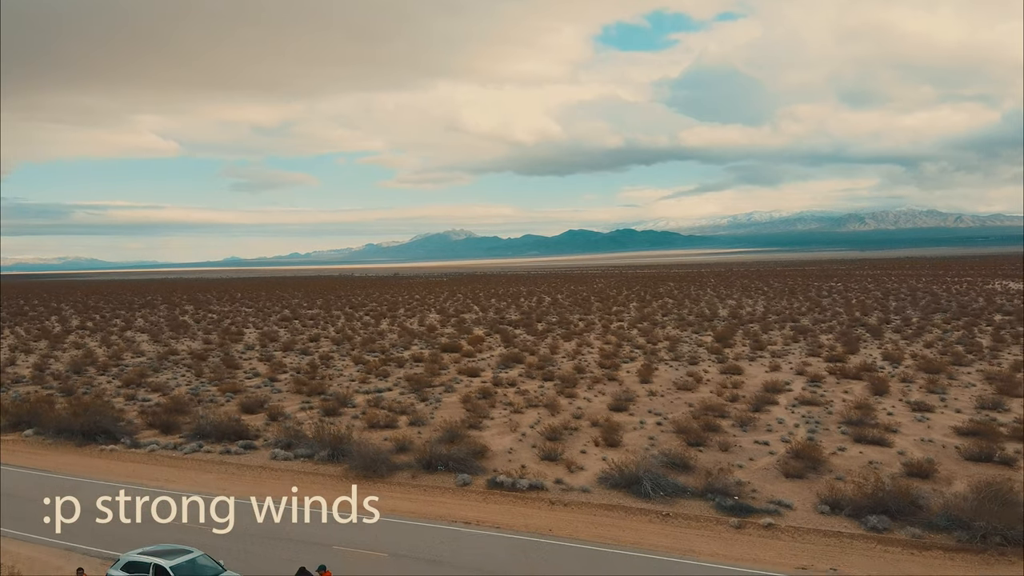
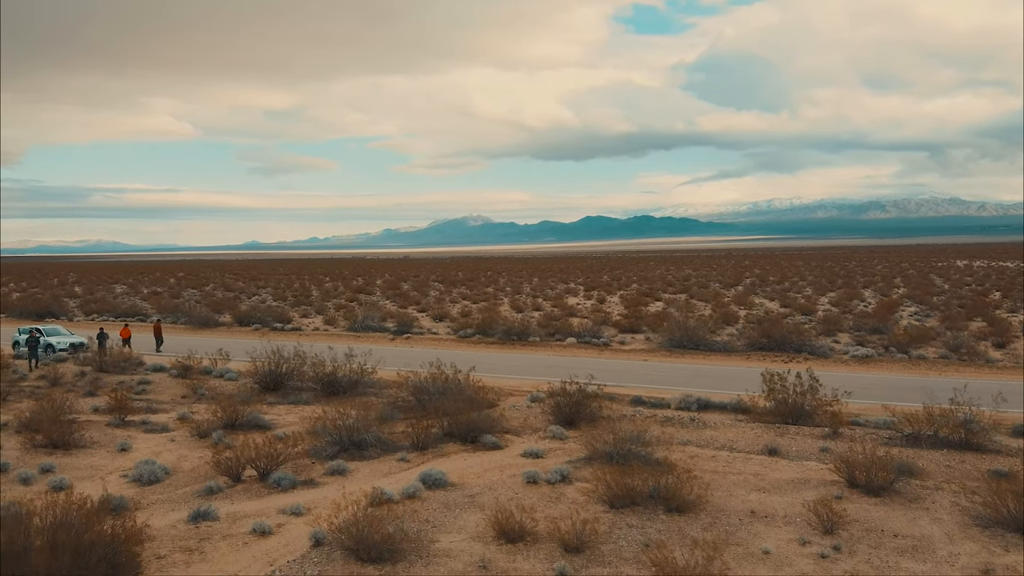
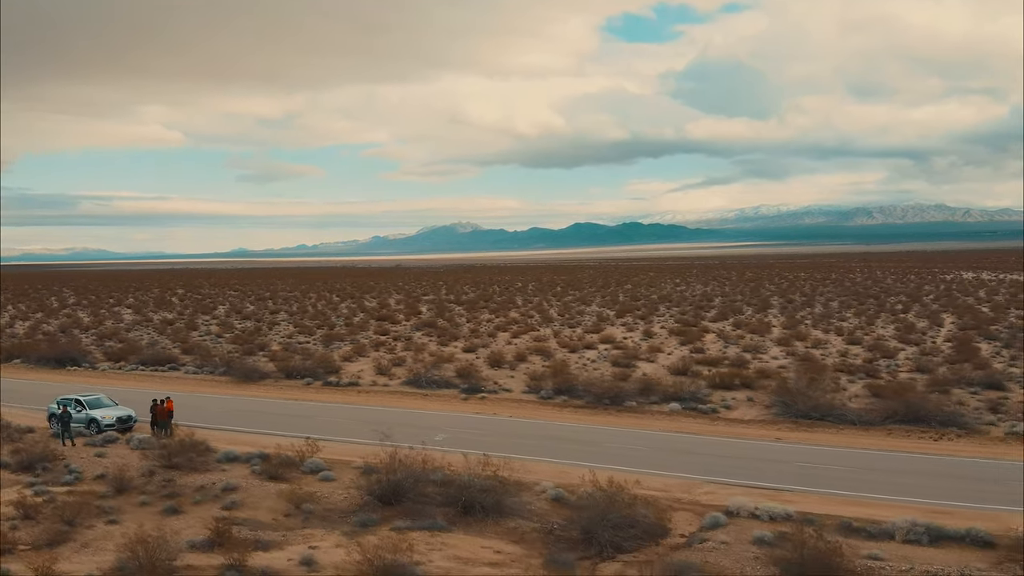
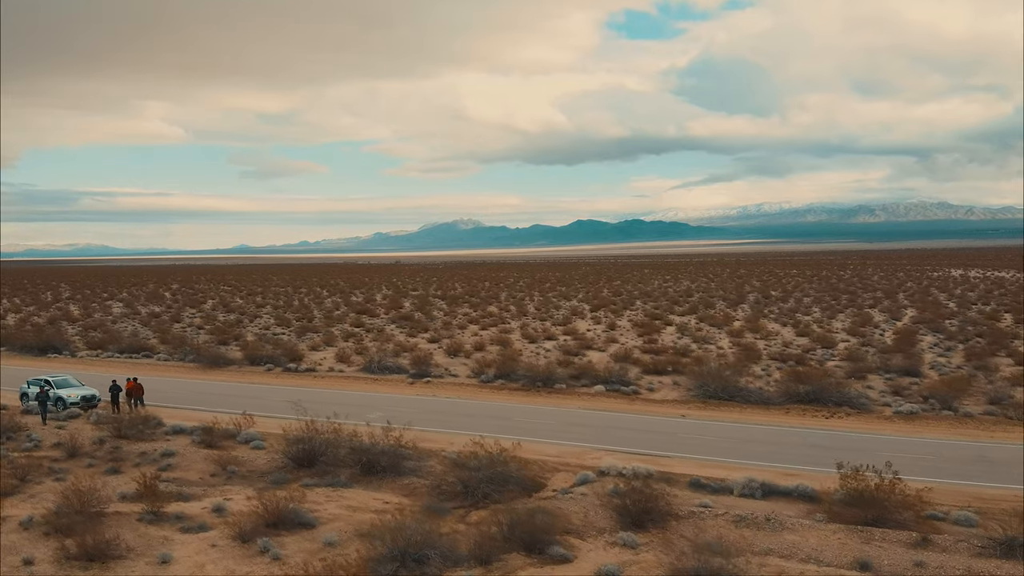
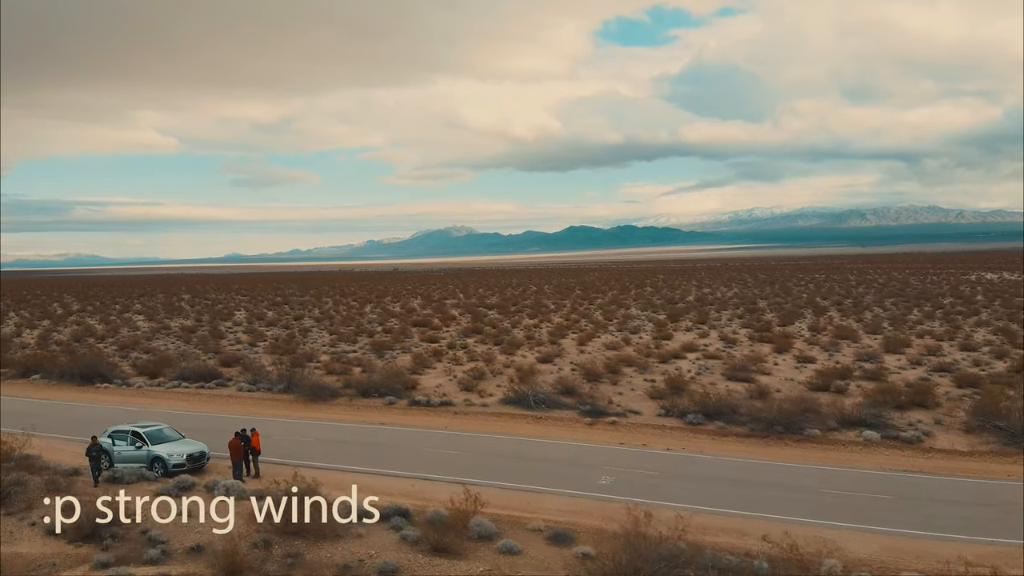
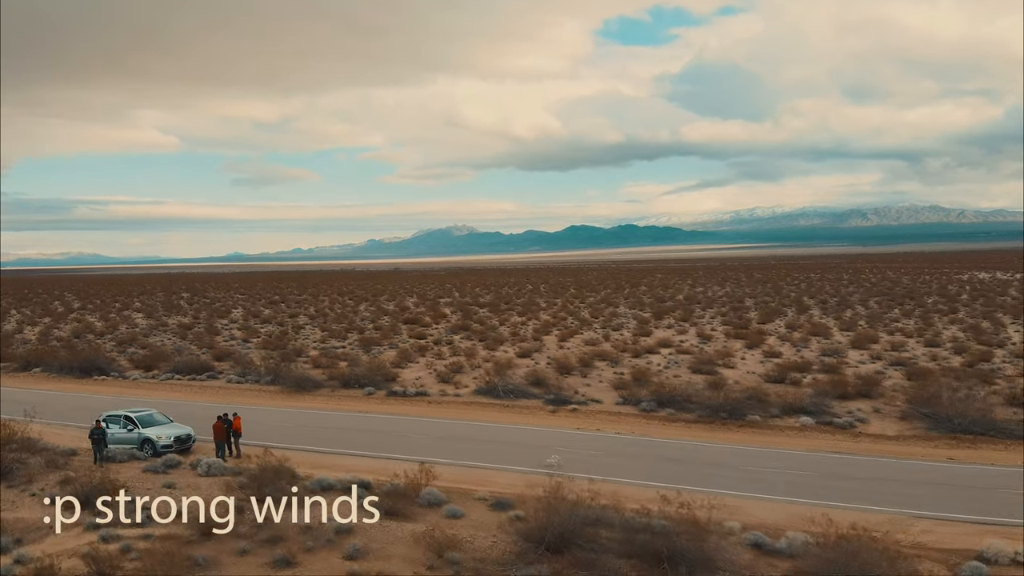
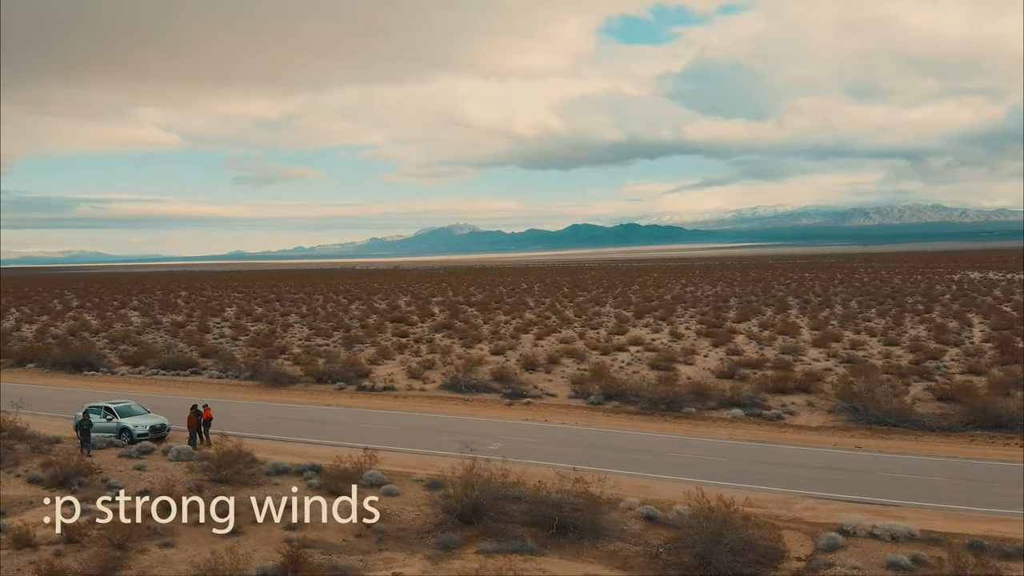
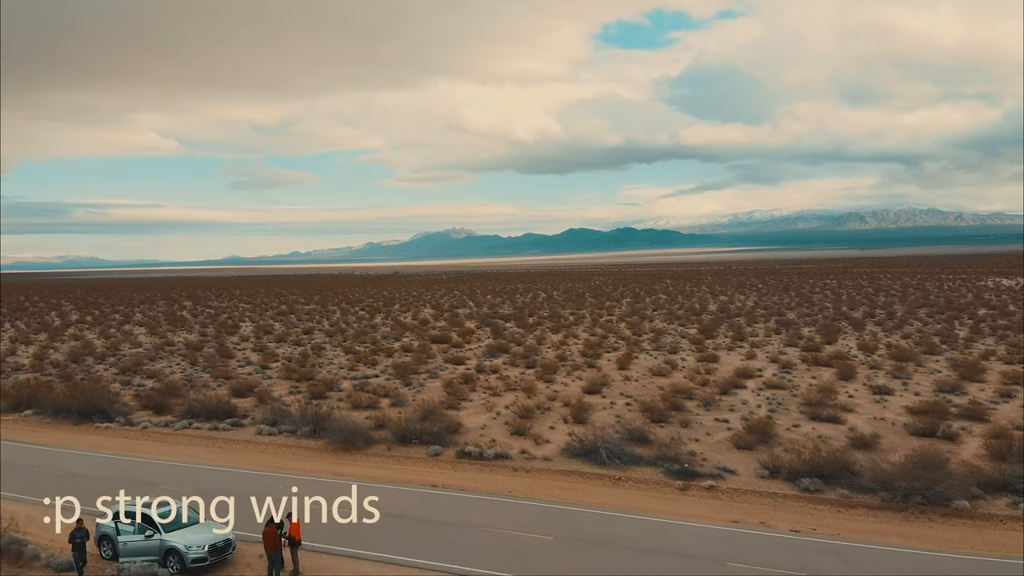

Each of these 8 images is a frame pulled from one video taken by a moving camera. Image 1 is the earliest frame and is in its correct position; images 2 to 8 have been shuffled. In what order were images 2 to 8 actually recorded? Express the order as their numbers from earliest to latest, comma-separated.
8, 5, 6, 7, 3, 4, 2
